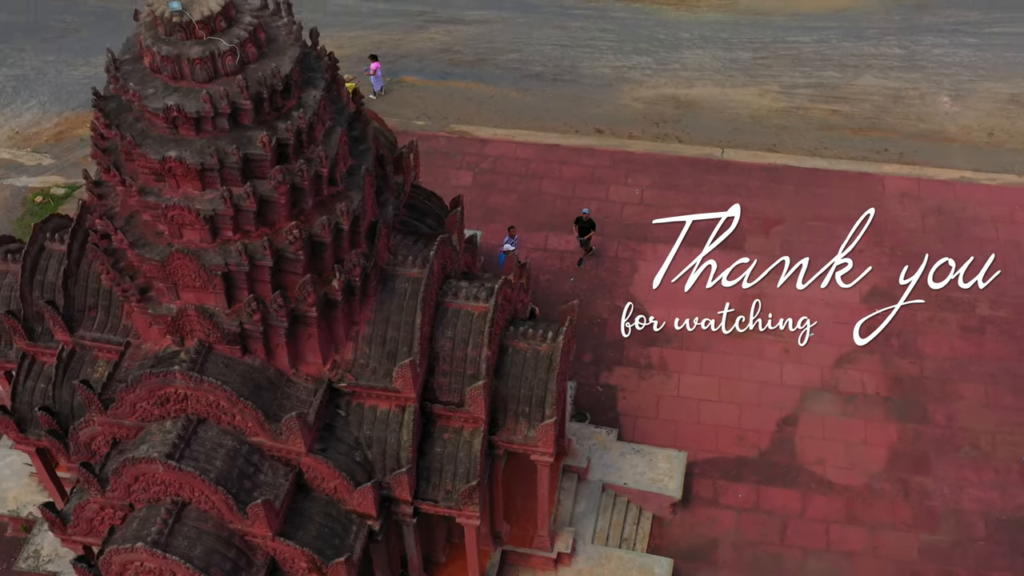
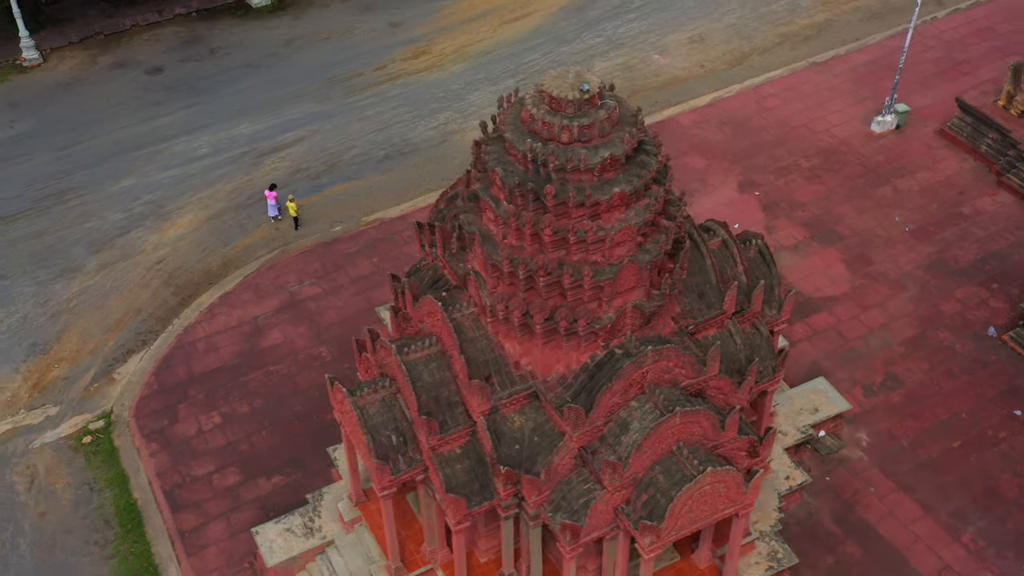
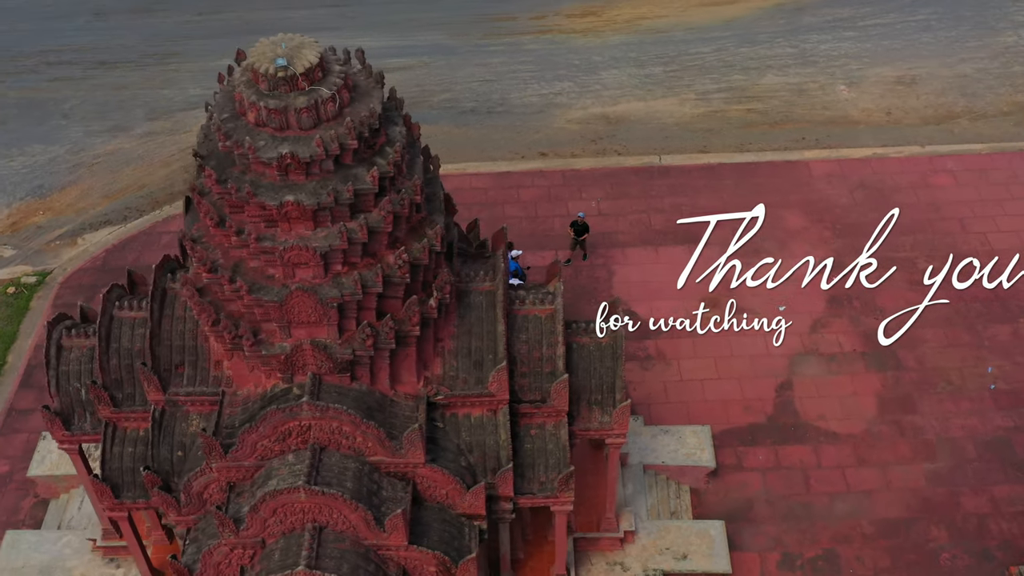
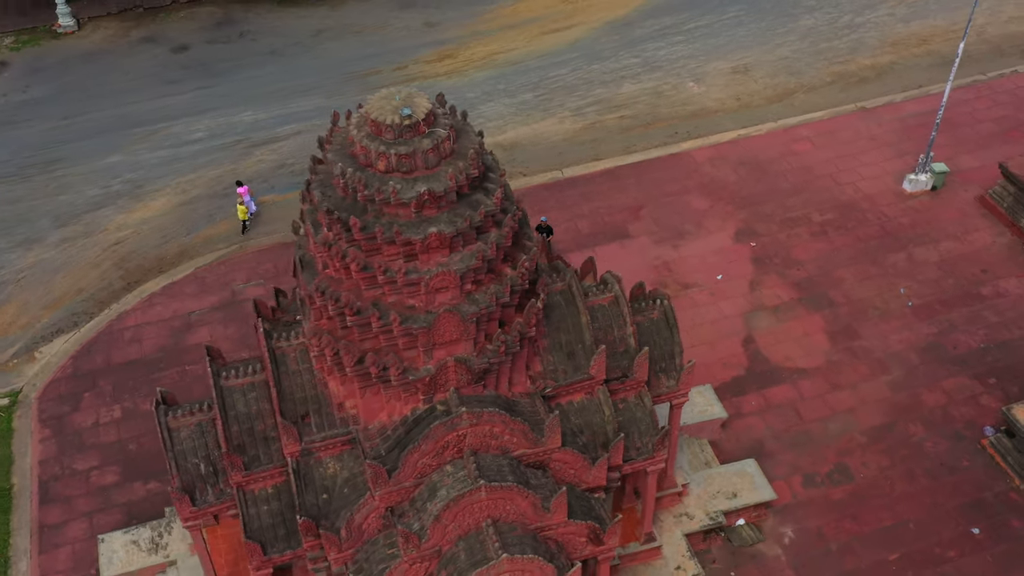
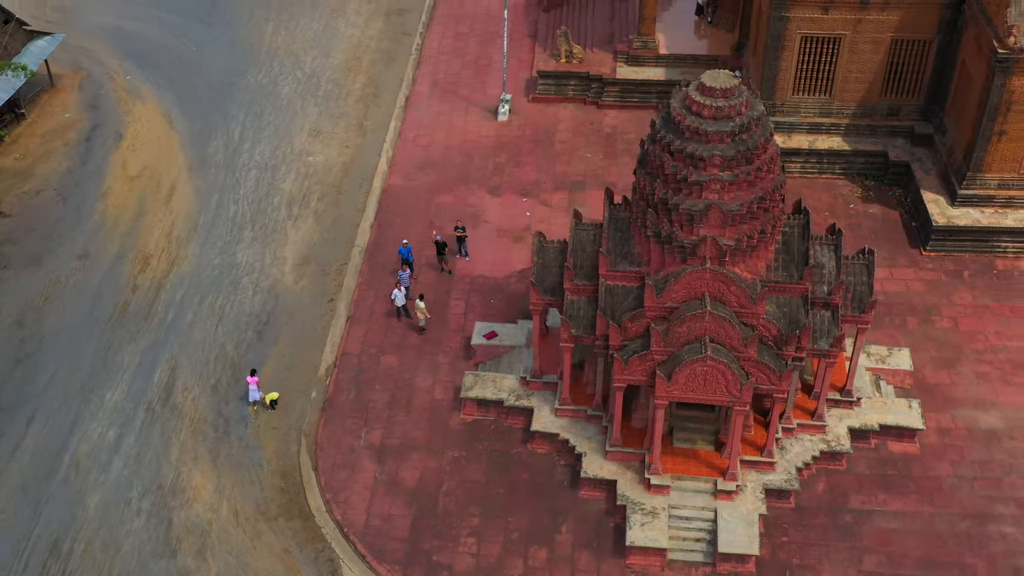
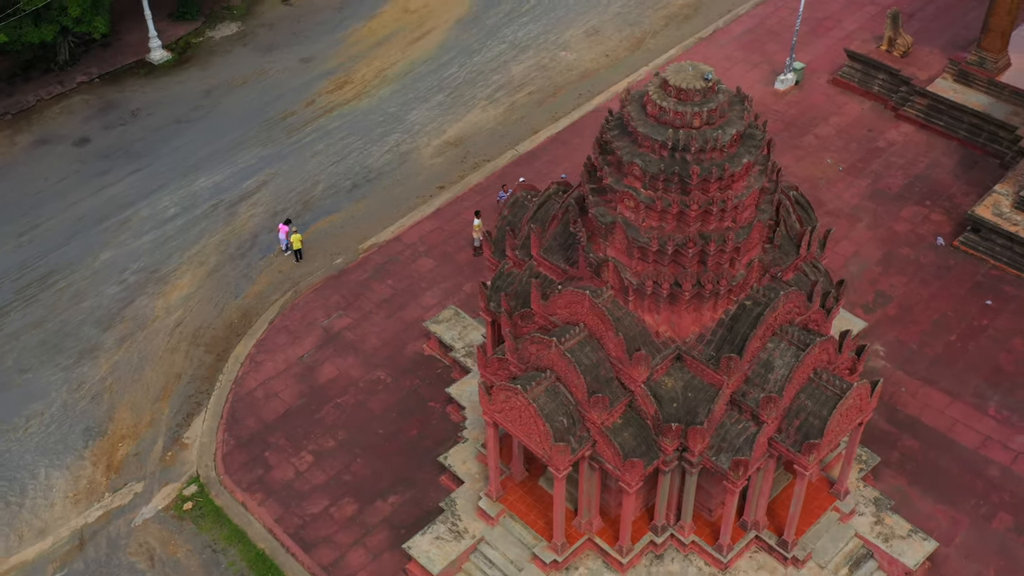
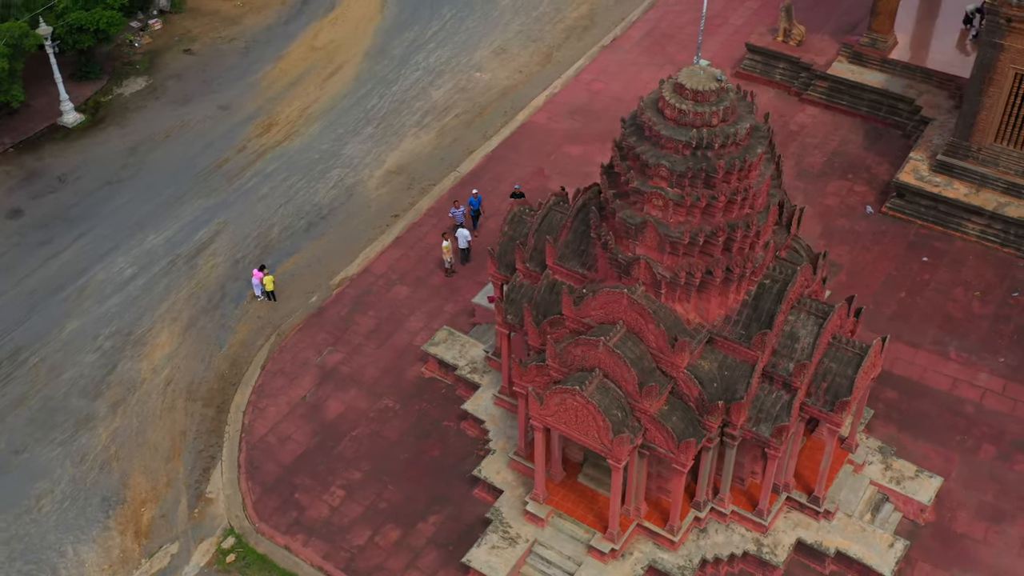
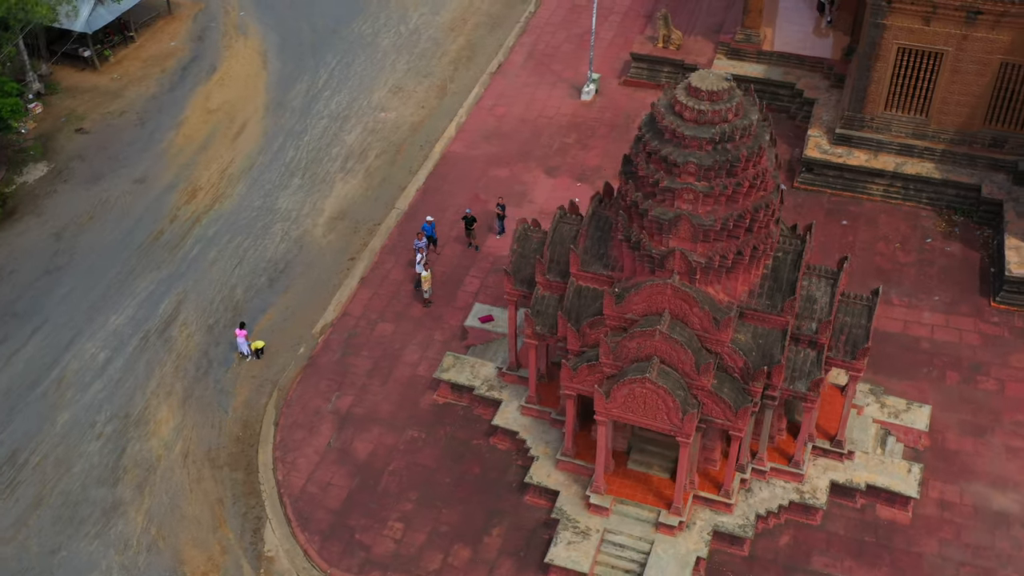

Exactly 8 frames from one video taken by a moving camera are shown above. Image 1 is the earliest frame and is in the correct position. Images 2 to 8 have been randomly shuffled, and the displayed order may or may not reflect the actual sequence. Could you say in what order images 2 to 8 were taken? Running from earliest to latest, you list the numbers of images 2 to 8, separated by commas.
3, 4, 2, 6, 7, 8, 5
